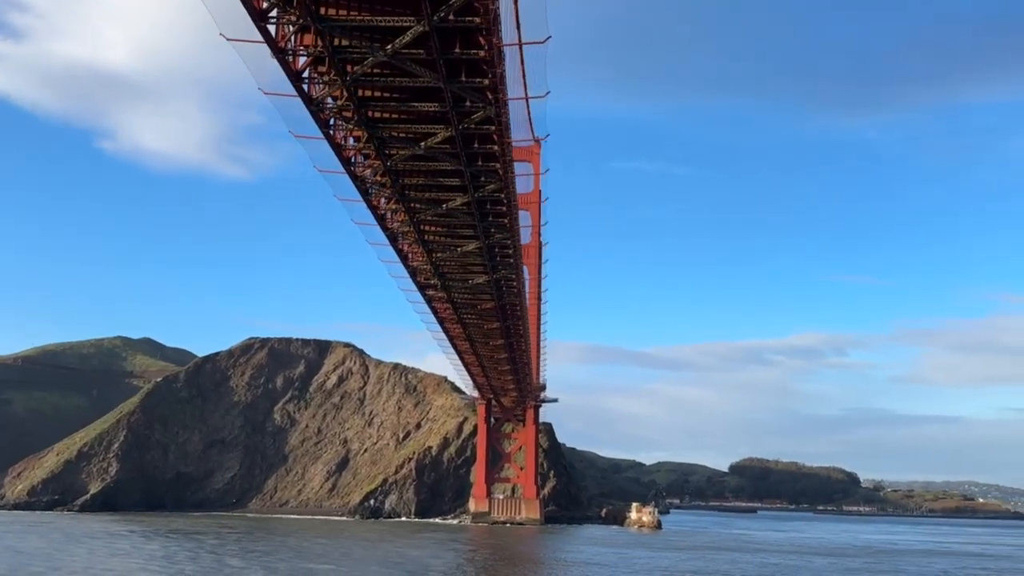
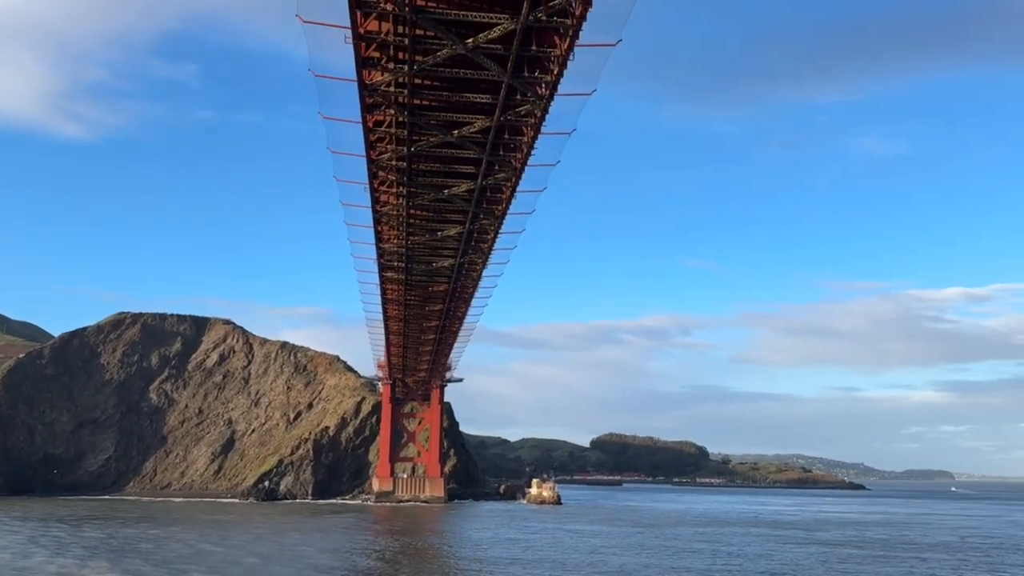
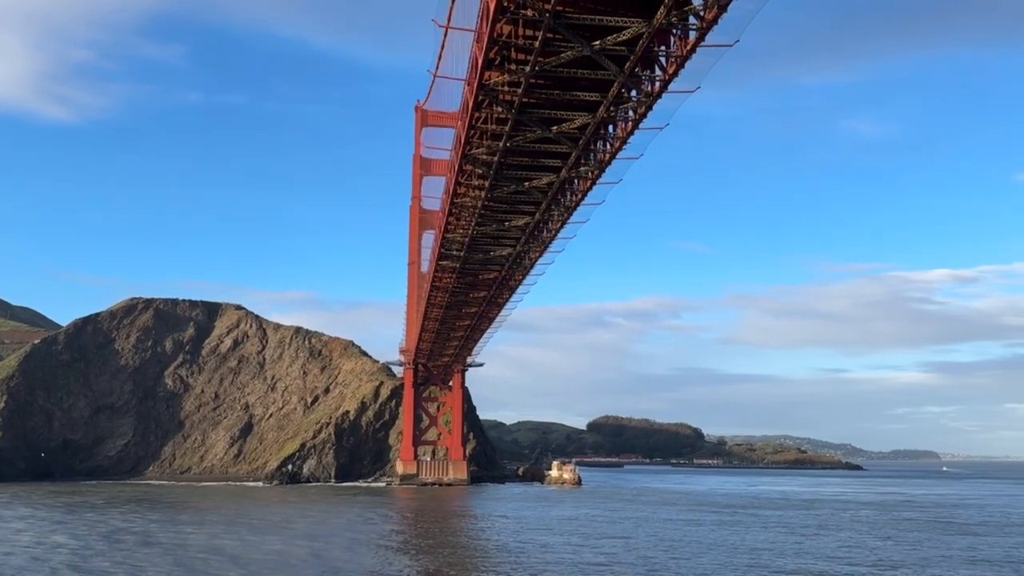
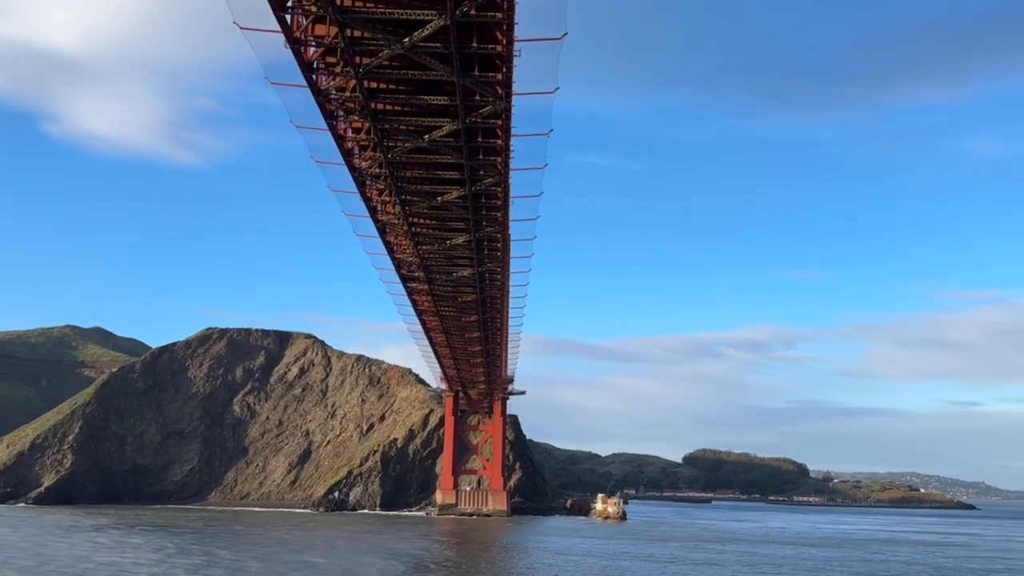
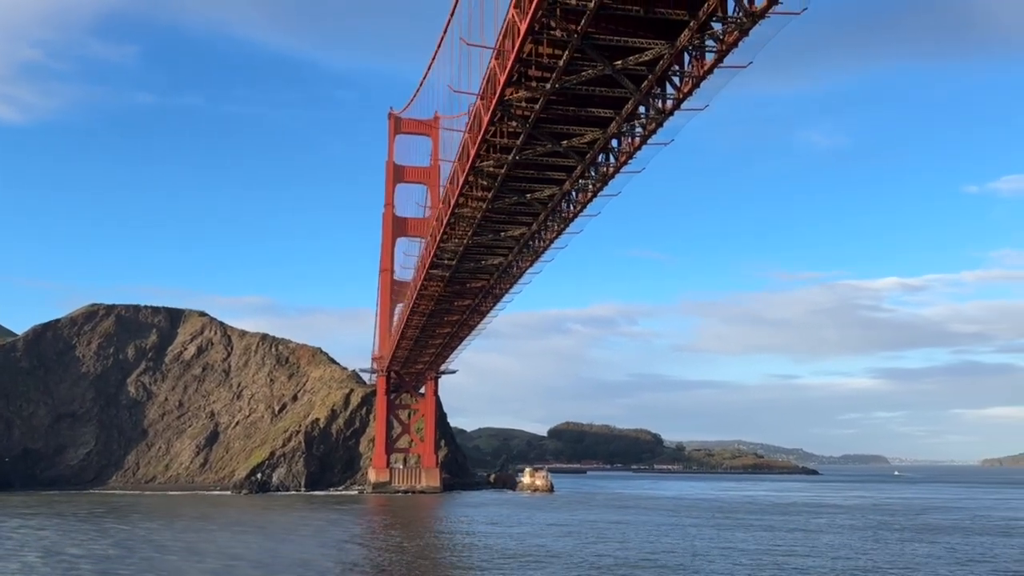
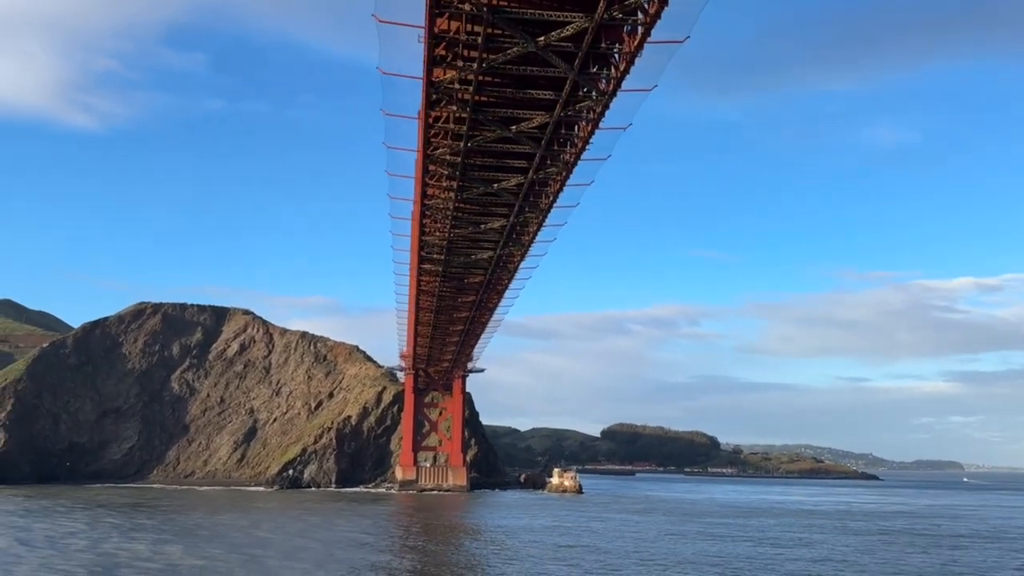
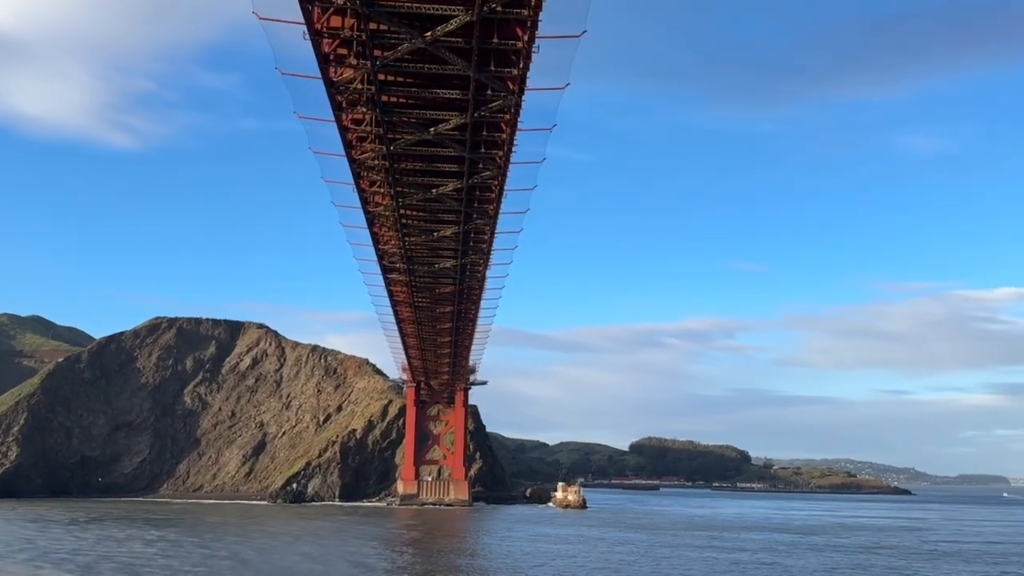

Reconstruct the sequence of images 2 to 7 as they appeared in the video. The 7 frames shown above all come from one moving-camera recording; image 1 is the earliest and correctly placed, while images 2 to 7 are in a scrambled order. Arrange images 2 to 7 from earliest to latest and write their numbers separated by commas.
4, 7, 2, 6, 3, 5
